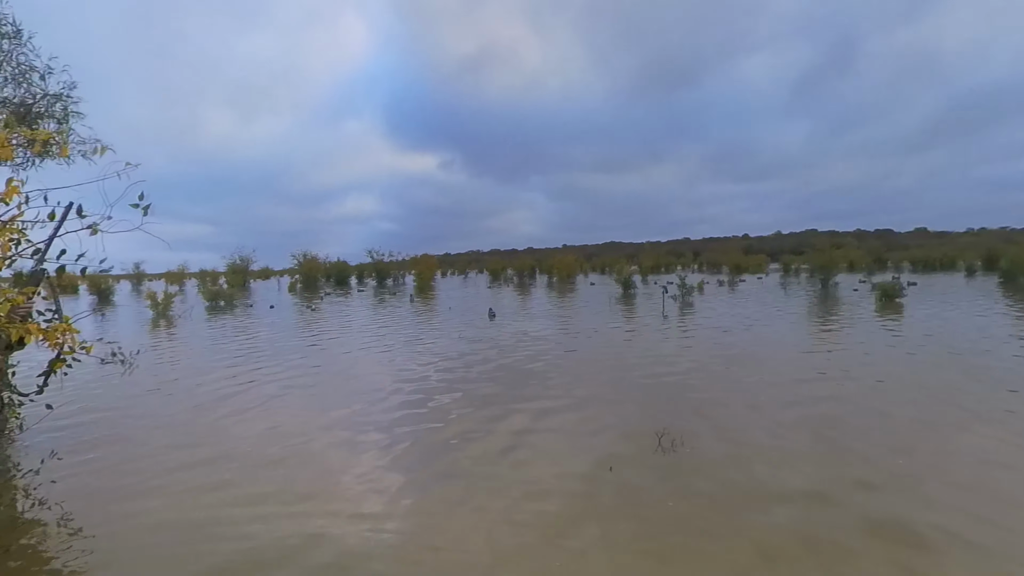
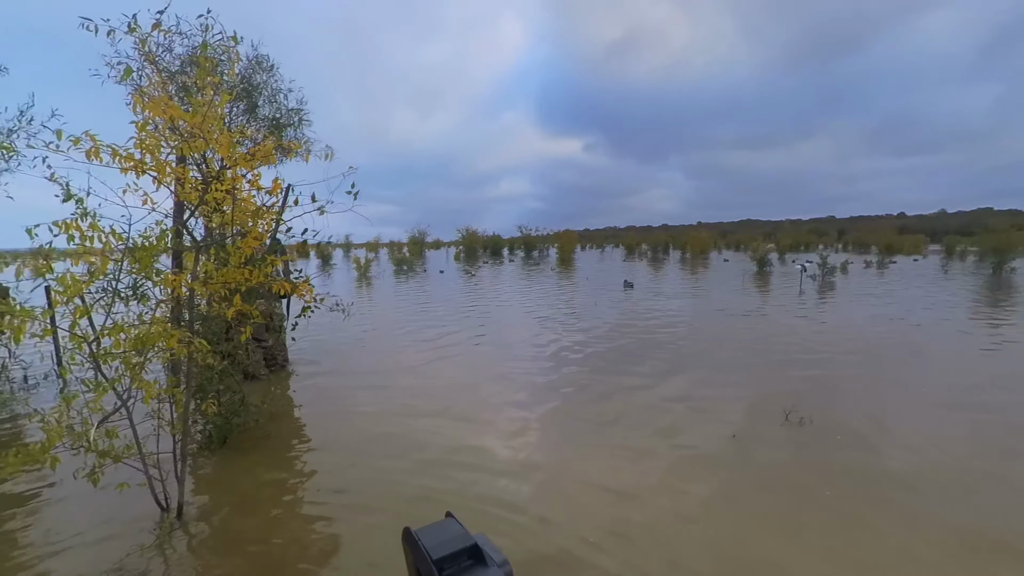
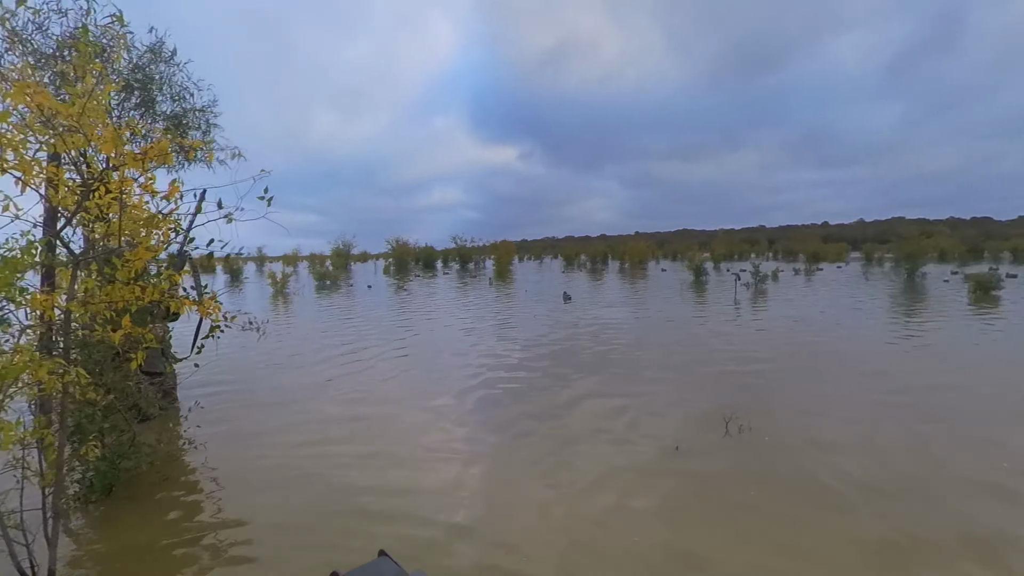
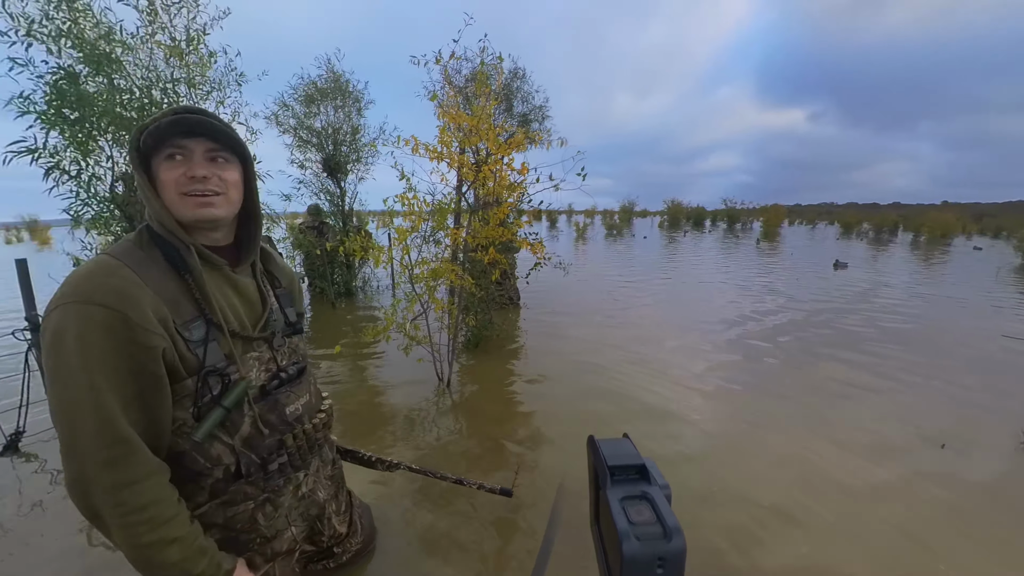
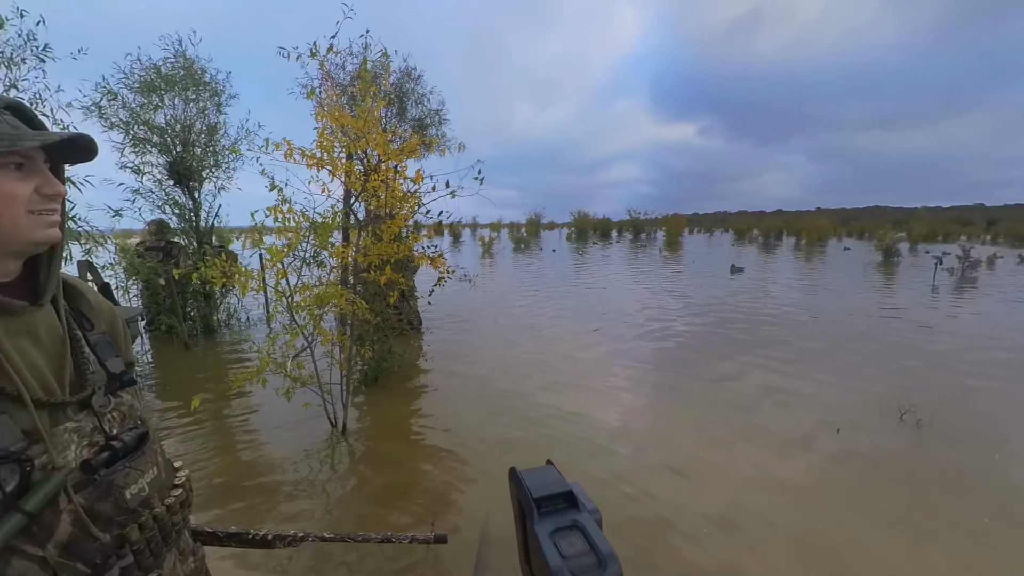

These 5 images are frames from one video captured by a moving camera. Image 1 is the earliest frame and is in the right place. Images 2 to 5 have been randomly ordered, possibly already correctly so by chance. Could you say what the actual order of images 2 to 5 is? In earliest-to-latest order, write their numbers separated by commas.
3, 2, 5, 4
